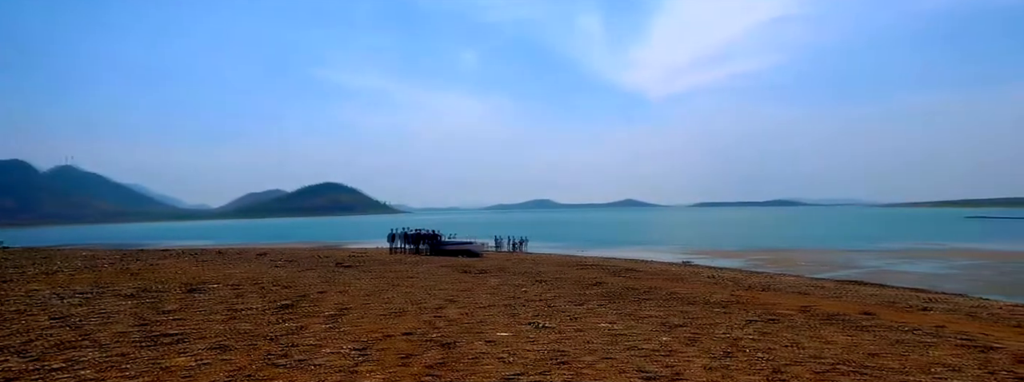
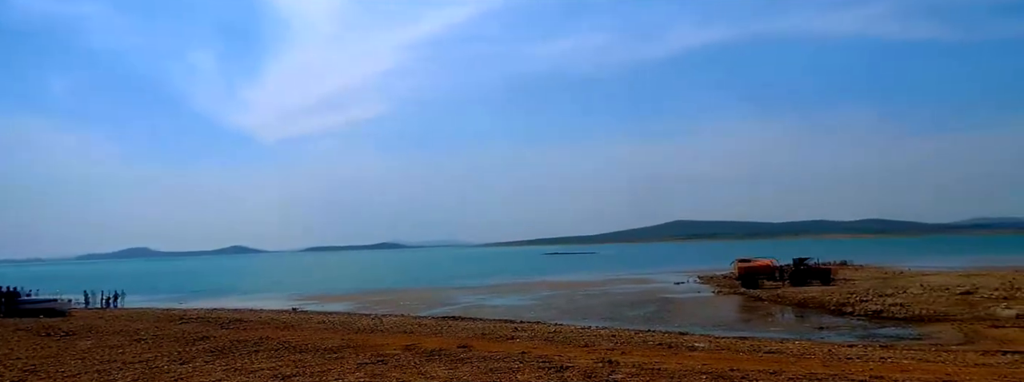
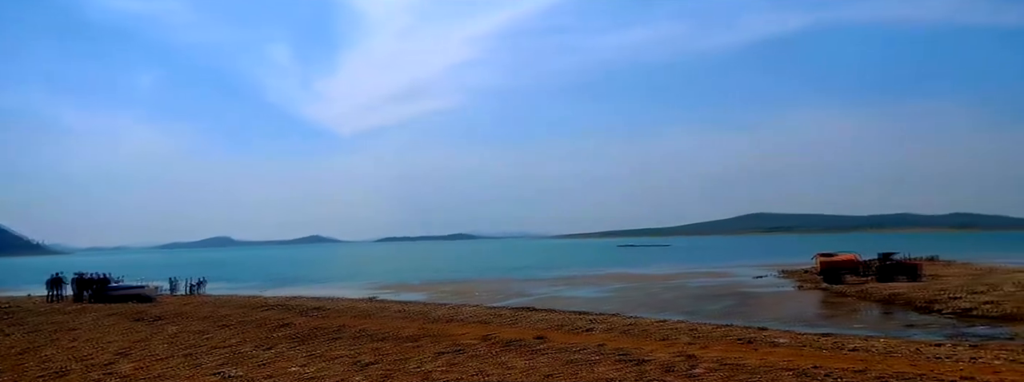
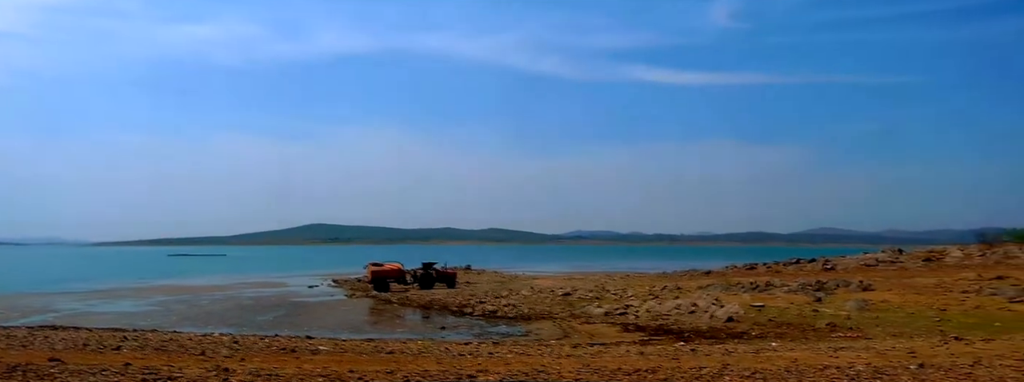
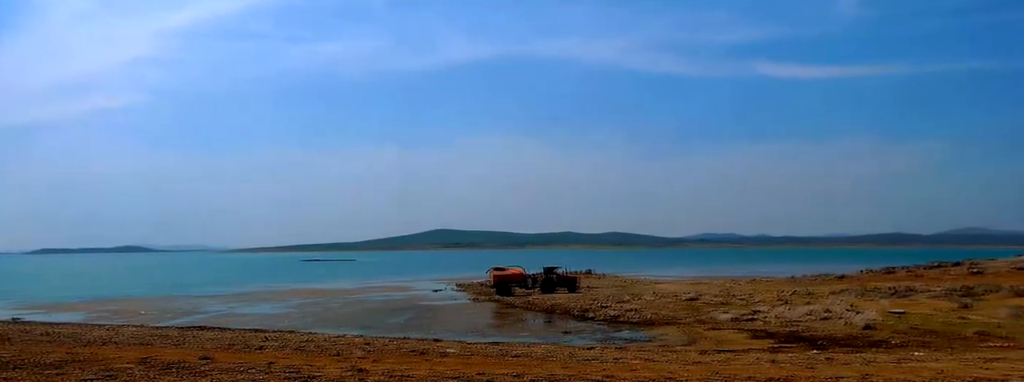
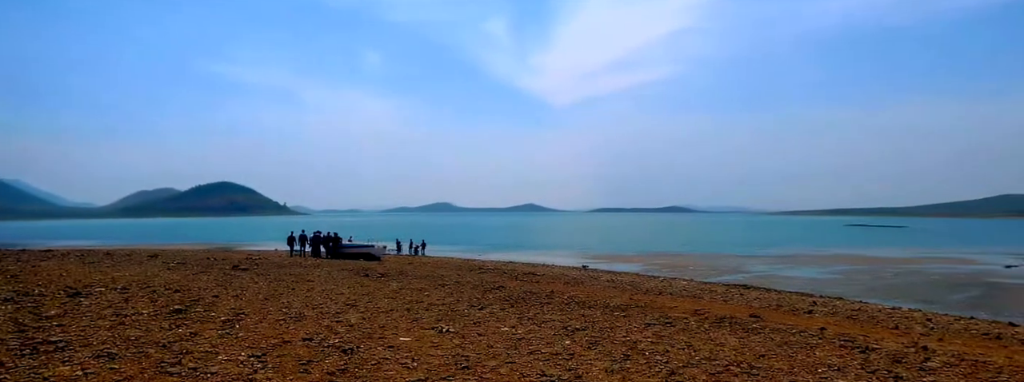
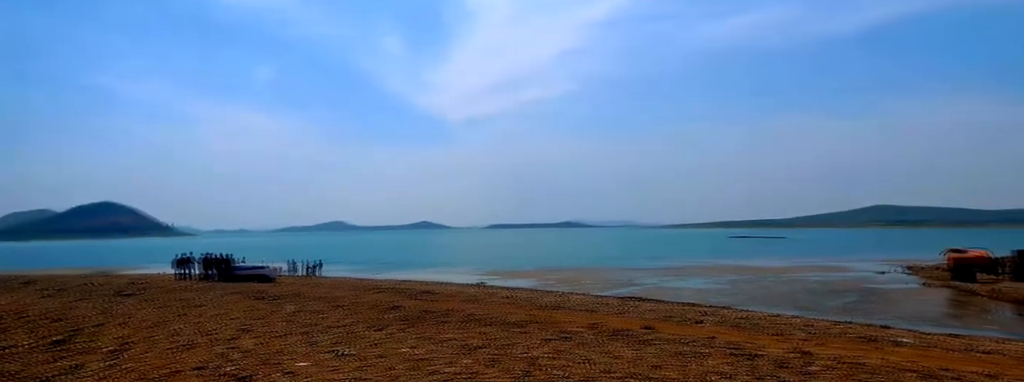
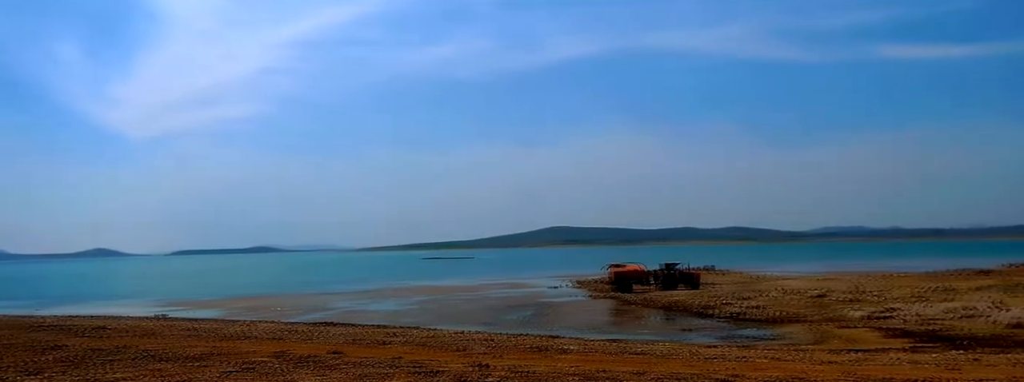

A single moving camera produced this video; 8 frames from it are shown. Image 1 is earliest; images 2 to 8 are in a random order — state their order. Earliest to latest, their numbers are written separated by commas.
6, 7, 3, 2, 8, 5, 4
